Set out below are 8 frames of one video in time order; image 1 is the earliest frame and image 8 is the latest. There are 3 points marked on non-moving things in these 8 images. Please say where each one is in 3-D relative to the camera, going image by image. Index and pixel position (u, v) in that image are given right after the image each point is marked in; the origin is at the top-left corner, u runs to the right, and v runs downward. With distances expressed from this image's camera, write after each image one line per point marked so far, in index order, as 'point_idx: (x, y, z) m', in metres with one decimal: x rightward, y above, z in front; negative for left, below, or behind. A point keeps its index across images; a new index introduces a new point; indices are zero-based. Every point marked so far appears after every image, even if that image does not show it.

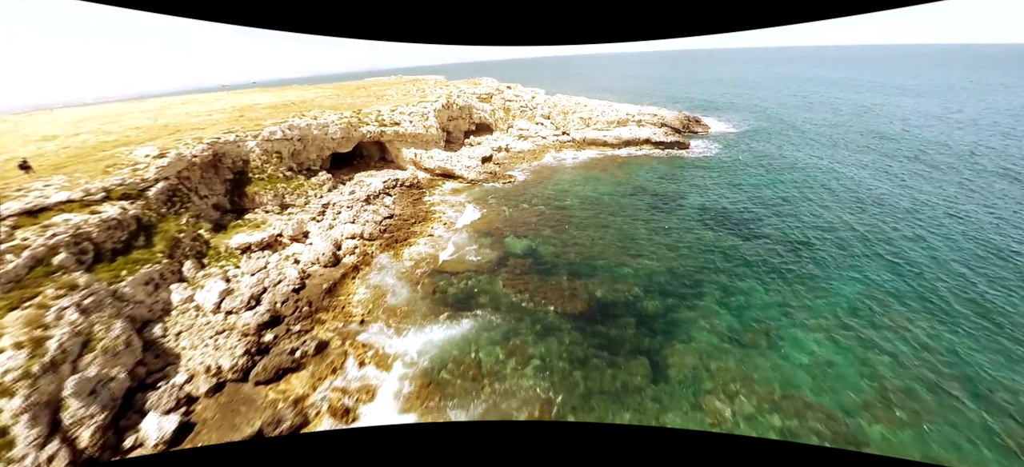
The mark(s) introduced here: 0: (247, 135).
0: (-15.2, +5.8, +18.9) m
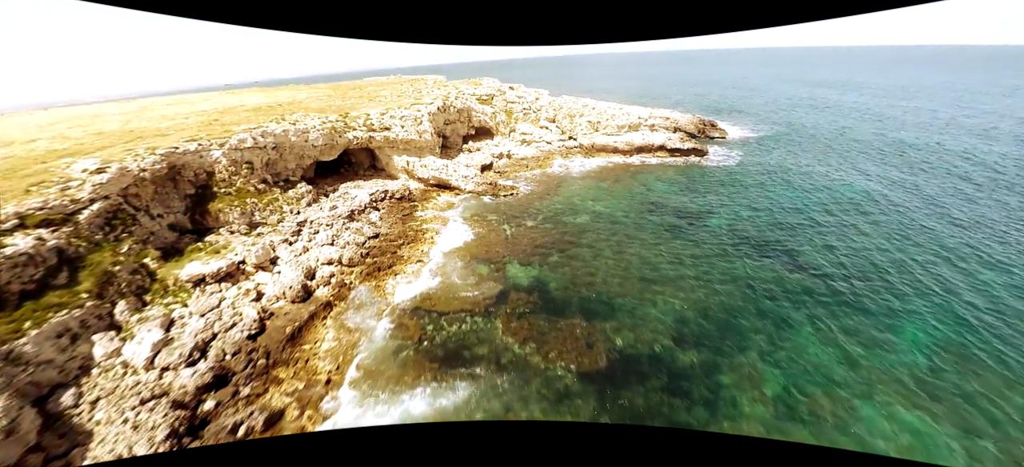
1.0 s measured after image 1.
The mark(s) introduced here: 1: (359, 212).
0: (-15.1, +4.7, +16.5) m
1: (-9.1, +1.3, +19.4) m
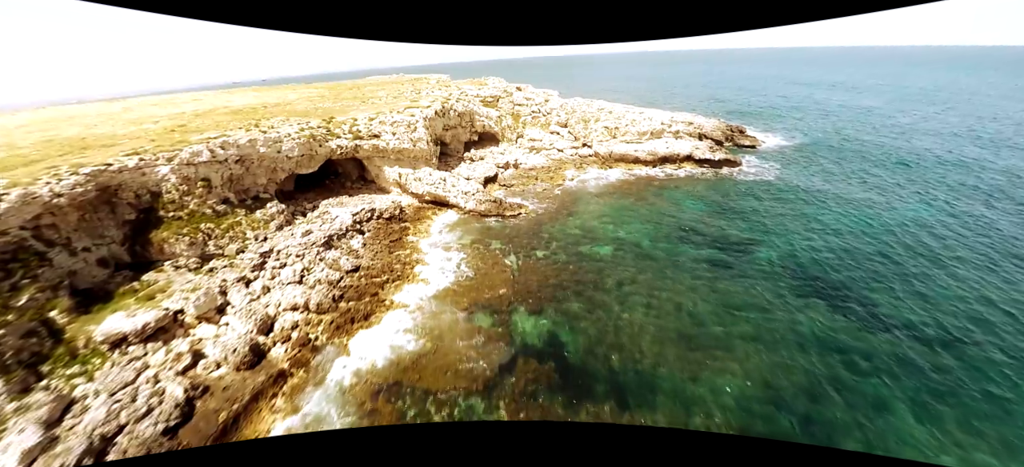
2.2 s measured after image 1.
0: (-14.7, +3.2, +13.6) m
1: (-8.7, -0.2, +16.4) m
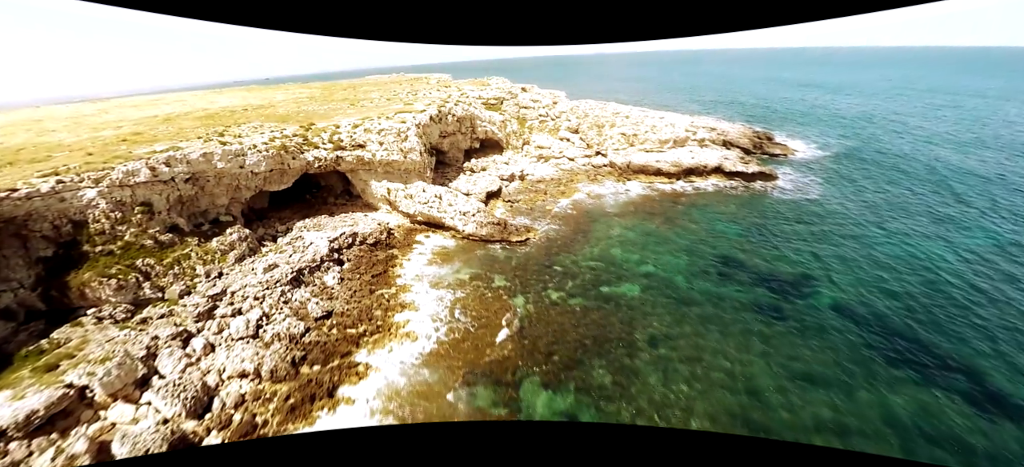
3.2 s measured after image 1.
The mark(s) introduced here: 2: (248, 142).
0: (-14.4, +1.9, +10.9) m
1: (-8.4, -1.6, +13.7) m
2: (-12.0, +4.1, +14.7) m
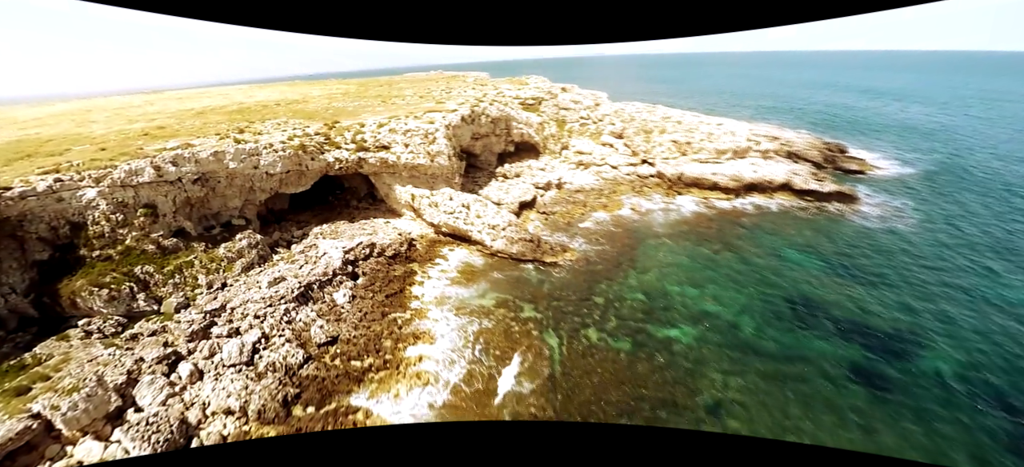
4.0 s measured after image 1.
0: (-13.2, +1.8, +10.0) m
1: (-7.2, -2.0, +12.3) m
2: (-10.3, +3.8, +13.6) m
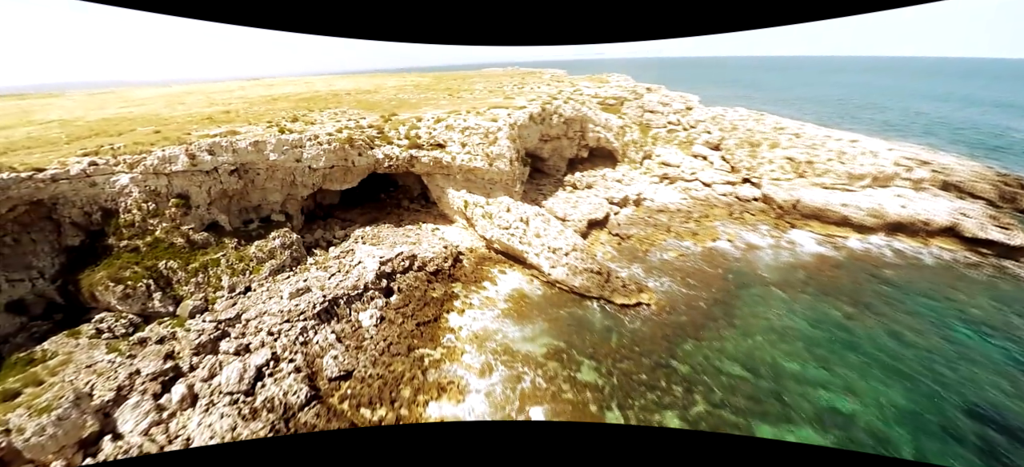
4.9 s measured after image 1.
0: (-11.2, +2.2, +9.3) m
1: (-5.4, -2.3, +10.6) m
2: (-7.6, +3.9, +12.3) m
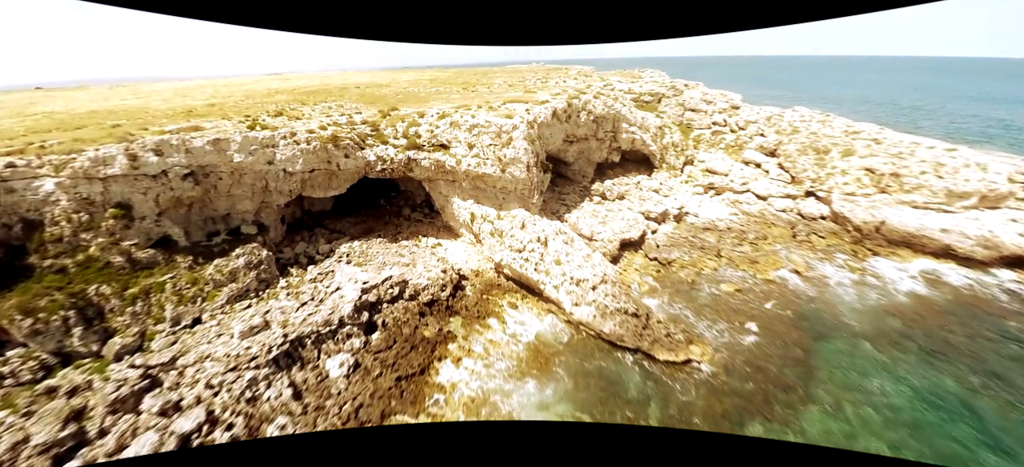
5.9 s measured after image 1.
0: (-10.9, +1.7, +7.5) m
1: (-5.1, -2.9, +8.5) m
2: (-7.0, +3.3, +10.3) m
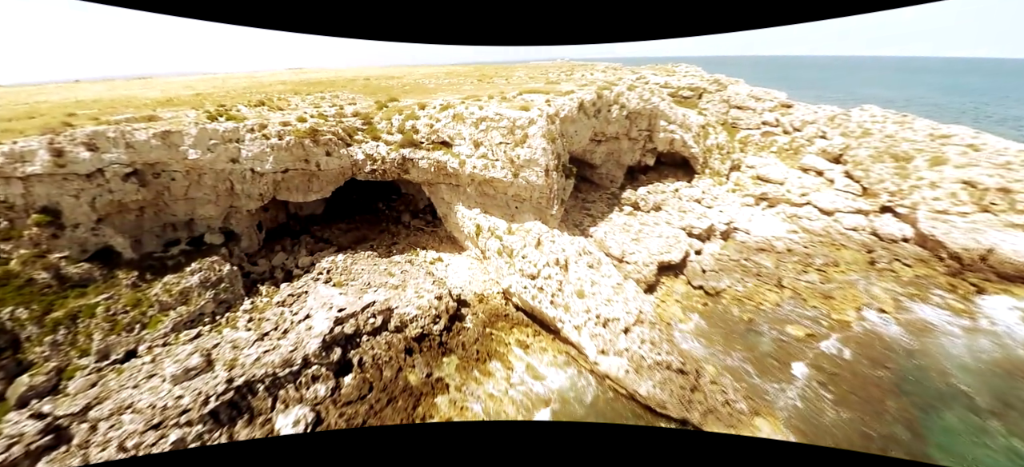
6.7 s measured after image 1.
0: (-10.7, +1.6, +6.1) m
1: (-5.0, -3.2, +6.8) m
2: (-6.6, +3.0, +8.6) m
